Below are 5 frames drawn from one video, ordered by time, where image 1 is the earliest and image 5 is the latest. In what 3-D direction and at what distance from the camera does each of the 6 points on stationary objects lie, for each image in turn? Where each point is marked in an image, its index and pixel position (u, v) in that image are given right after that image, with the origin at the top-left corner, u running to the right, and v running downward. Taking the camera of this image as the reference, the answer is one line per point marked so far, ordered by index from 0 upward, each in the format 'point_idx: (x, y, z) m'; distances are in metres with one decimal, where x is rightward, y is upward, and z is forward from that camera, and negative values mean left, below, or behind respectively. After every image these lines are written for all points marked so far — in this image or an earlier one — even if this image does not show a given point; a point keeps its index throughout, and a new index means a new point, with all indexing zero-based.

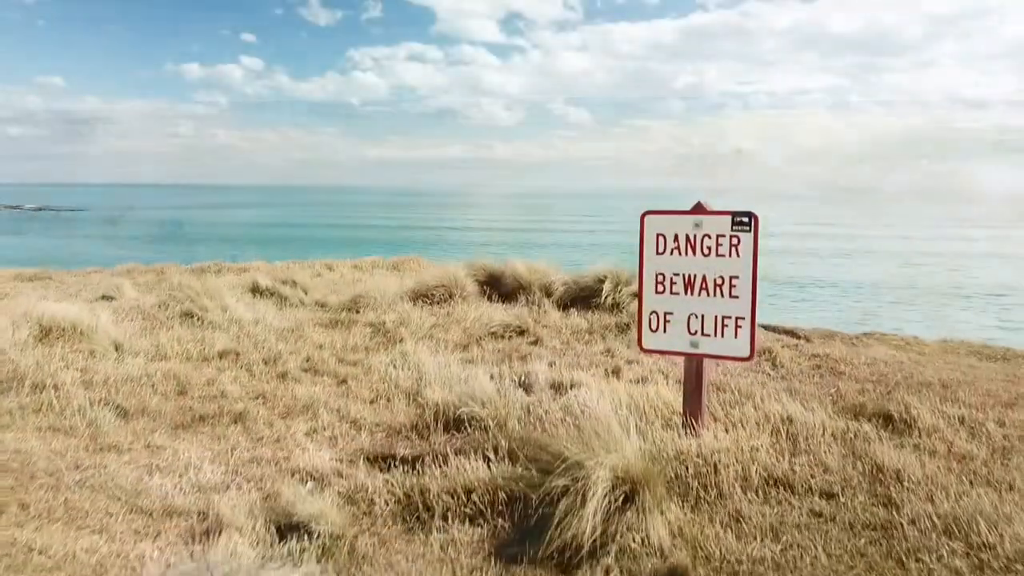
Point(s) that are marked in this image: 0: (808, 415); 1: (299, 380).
0: (+2.3, -1.0, +4.6) m
1: (-2.0, -0.9, +5.3) m
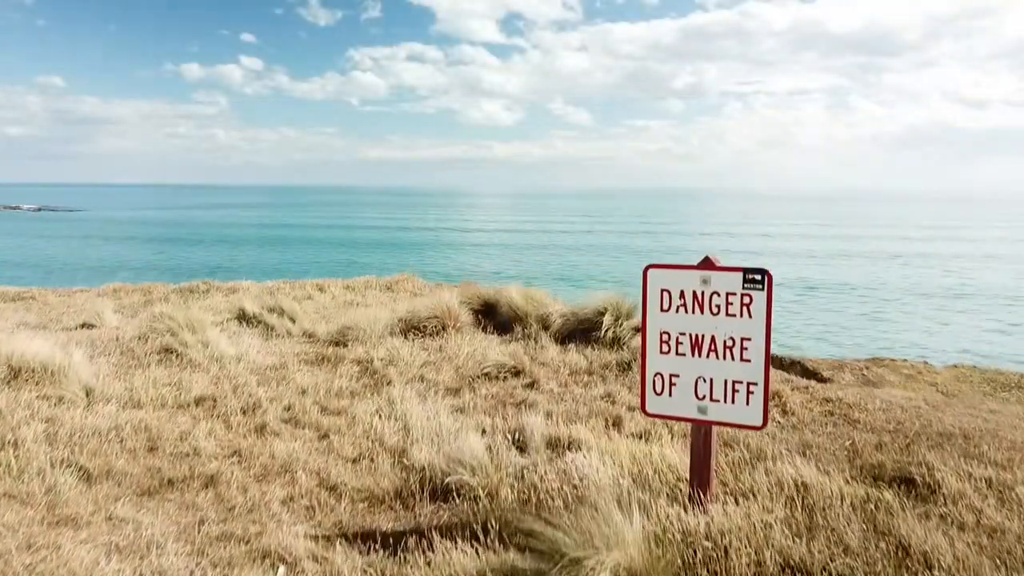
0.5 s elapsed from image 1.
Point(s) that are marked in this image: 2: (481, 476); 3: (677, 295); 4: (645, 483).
0: (+2.3, -1.4, +4.2) m
1: (-2.0, -1.3, +4.9) m
2: (-0.2, -1.4, +4.2) m
3: (+1.1, 0.0, +3.8) m
4: (+1.0, -1.4, +4.1) m
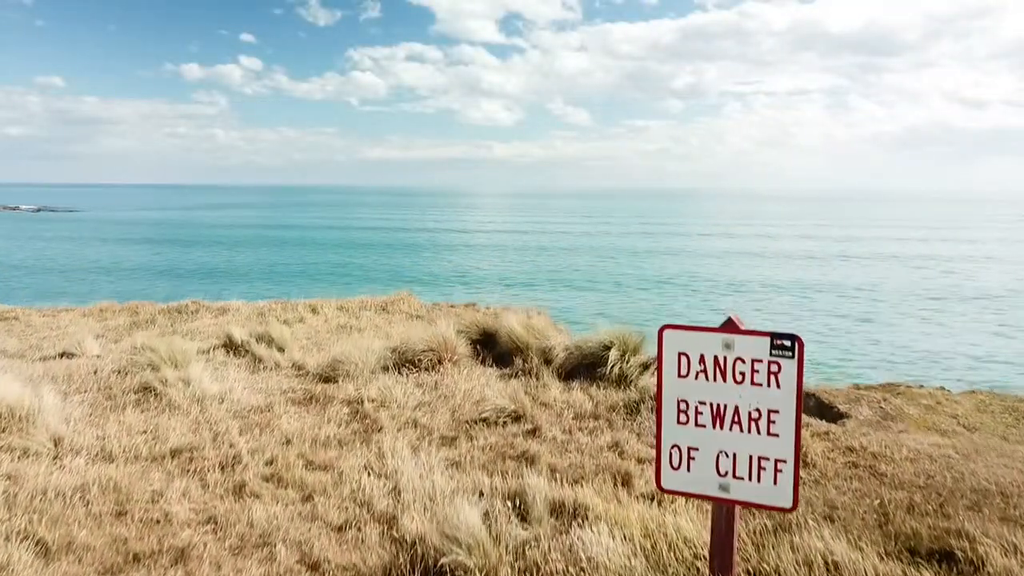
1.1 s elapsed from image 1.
0: (+2.3, -1.8, +3.8) m
1: (-2.0, -1.7, +4.5) m
2: (-0.2, -1.7, +3.8) m
3: (+1.1, -0.4, +3.5) m
4: (+1.0, -1.8, +3.7) m
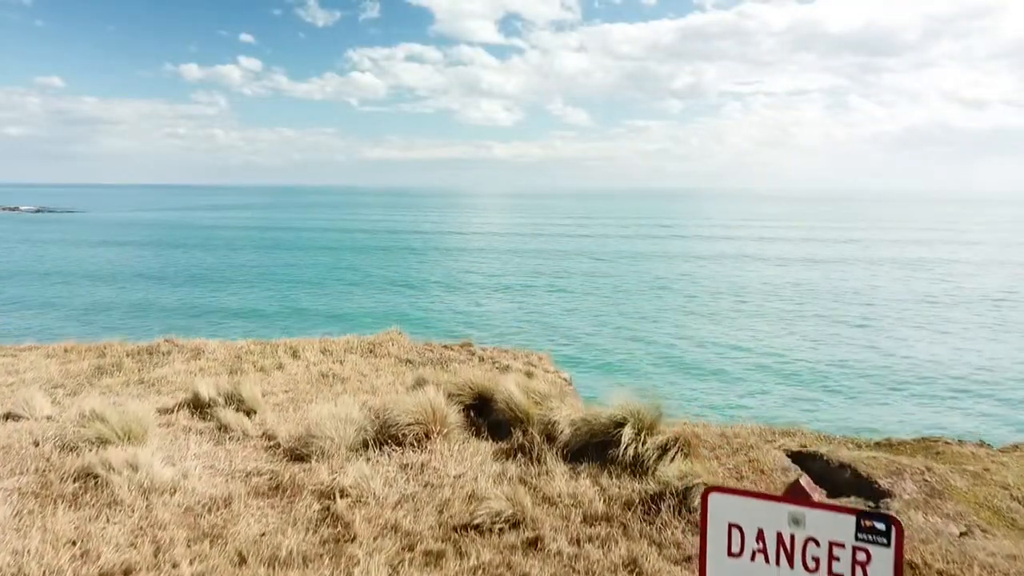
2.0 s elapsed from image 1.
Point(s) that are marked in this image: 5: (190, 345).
0: (+2.3, -2.5, +3.0) m
1: (-2.0, -2.3, +3.7) m
2: (-0.2, -2.4, +2.9) m
3: (+1.1, -1.1, +2.6) m
4: (+0.9, -2.5, +2.9) m
5: (-5.9, -1.0, +10.6) m
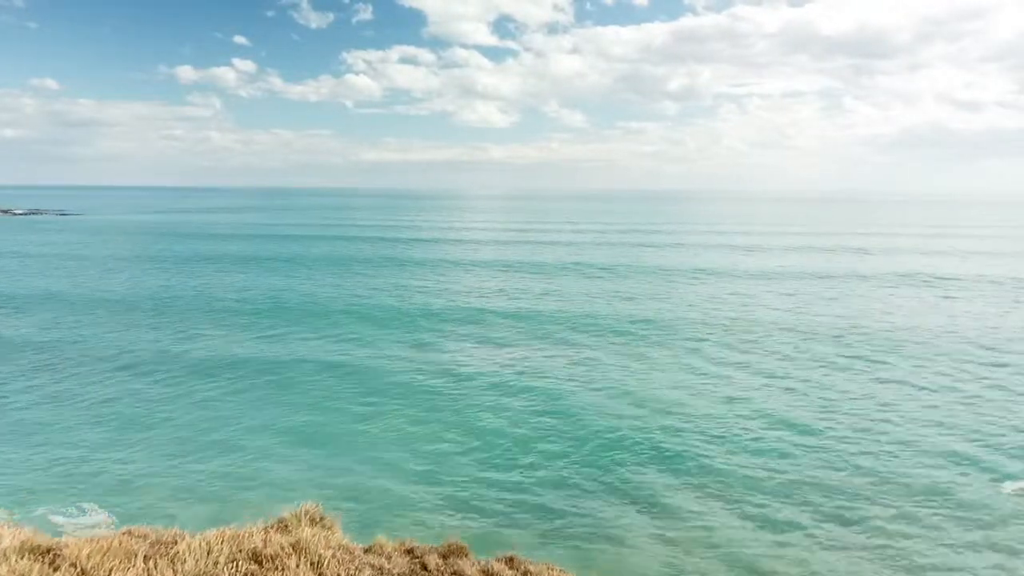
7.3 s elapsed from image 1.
0: (+2.6, -3.7, -2.2) m
1: (-1.7, -3.6, -1.6) m
2: (+0.1, -3.7, -2.3) m
3: (+1.5, -2.4, -2.6) m
4: (+1.3, -3.7, -2.4) m
5: (-5.6, -2.3, +5.3) m
